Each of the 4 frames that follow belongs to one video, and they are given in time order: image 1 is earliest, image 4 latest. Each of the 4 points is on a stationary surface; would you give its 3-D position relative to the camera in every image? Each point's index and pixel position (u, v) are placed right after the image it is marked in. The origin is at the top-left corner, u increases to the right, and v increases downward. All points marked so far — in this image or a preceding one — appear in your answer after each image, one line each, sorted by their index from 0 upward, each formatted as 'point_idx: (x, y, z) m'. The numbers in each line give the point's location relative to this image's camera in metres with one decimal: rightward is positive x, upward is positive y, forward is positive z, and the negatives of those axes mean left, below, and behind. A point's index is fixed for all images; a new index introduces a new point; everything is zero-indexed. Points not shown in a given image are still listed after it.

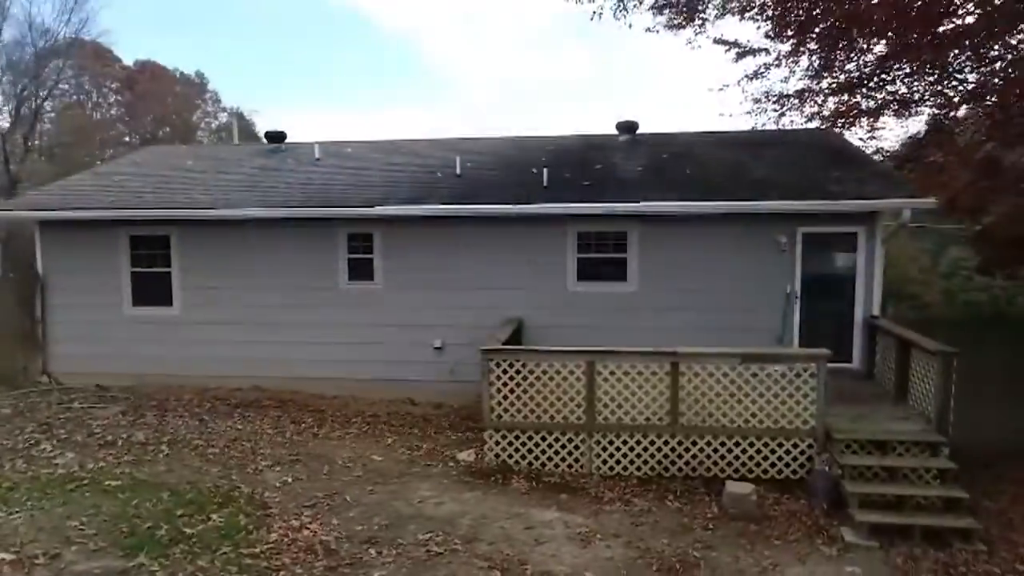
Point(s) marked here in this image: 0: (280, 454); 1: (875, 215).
0: (-2.4, -1.7, +7.2) m
1: (+4.3, +0.8, +8.3) m
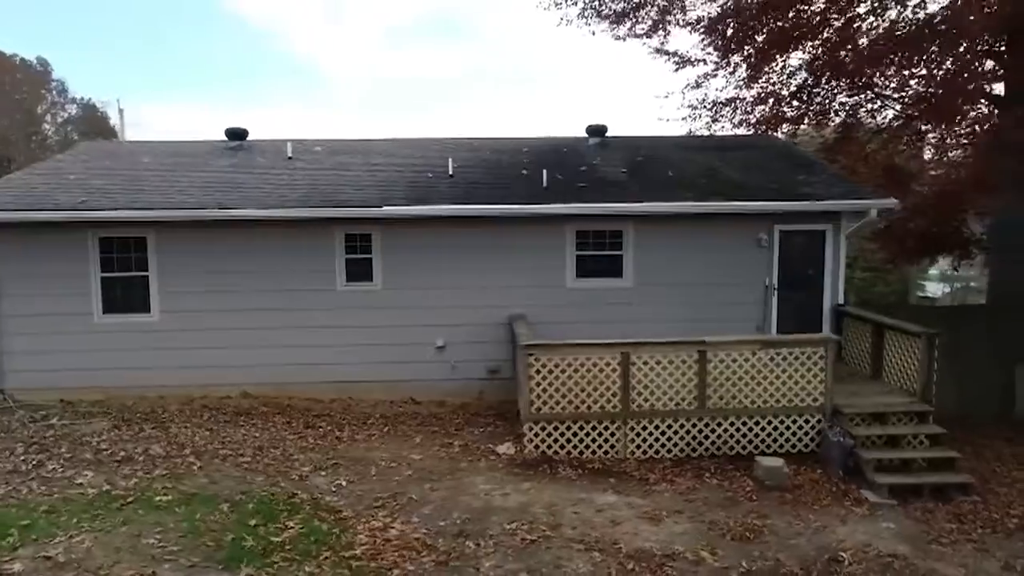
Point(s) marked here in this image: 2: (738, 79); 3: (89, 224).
0: (-2.0, -1.7, +7.1) m
1: (+4.3, +1.0, +9.2) m
2: (+4.2, +4.1, +13.6) m
3: (-5.3, +0.8, +8.8) m
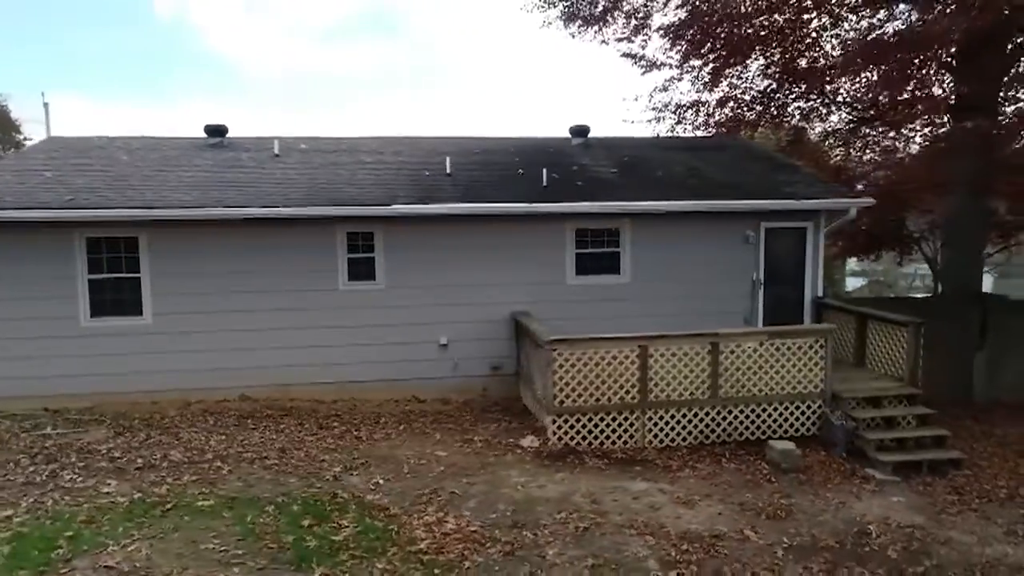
0: (-1.7, -1.7, +7.0) m
1: (+4.3, +1.0, +9.8) m
2: (+3.8, +4.2, +14.2) m
3: (-5.2, +0.8, +8.4) m
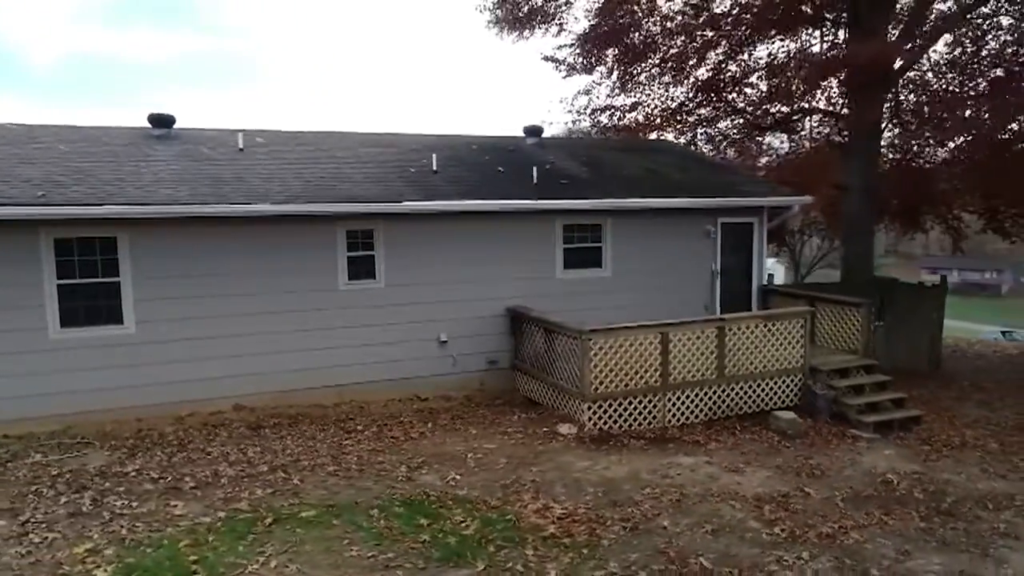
0: (-1.1, -1.7, +6.9) m
1: (+4.0, +1.2, +11.0) m
2: (+2.3, +4.3, +15.1) m
3: (-4.9, +0.7, +7.4) m
